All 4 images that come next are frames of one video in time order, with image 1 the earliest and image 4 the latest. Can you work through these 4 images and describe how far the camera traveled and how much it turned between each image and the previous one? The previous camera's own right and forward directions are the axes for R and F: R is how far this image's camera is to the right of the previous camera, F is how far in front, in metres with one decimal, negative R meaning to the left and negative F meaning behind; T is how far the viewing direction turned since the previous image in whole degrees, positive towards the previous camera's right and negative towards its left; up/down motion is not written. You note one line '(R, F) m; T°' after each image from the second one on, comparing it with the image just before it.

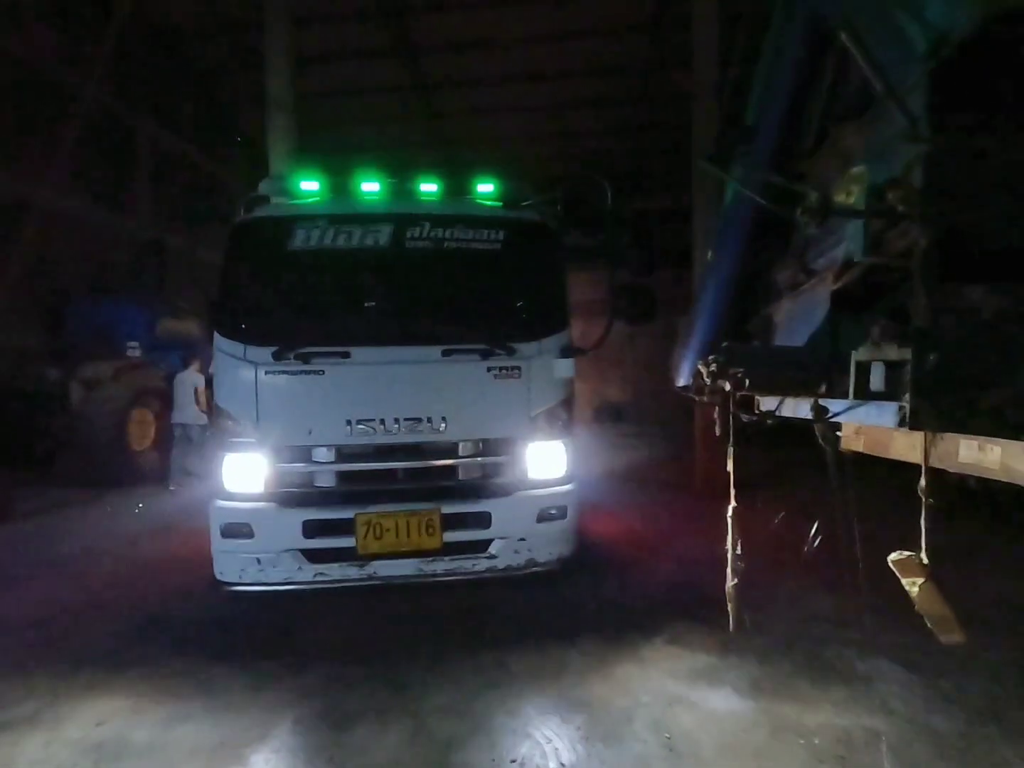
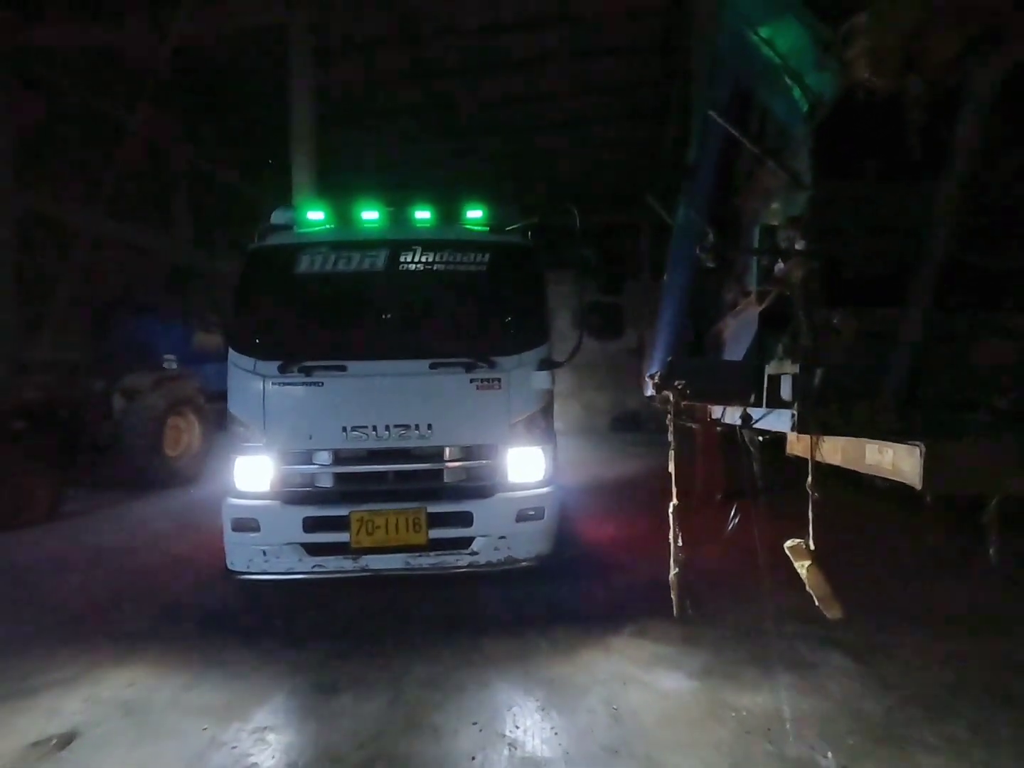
(+0.7, -0.5) m; -4°
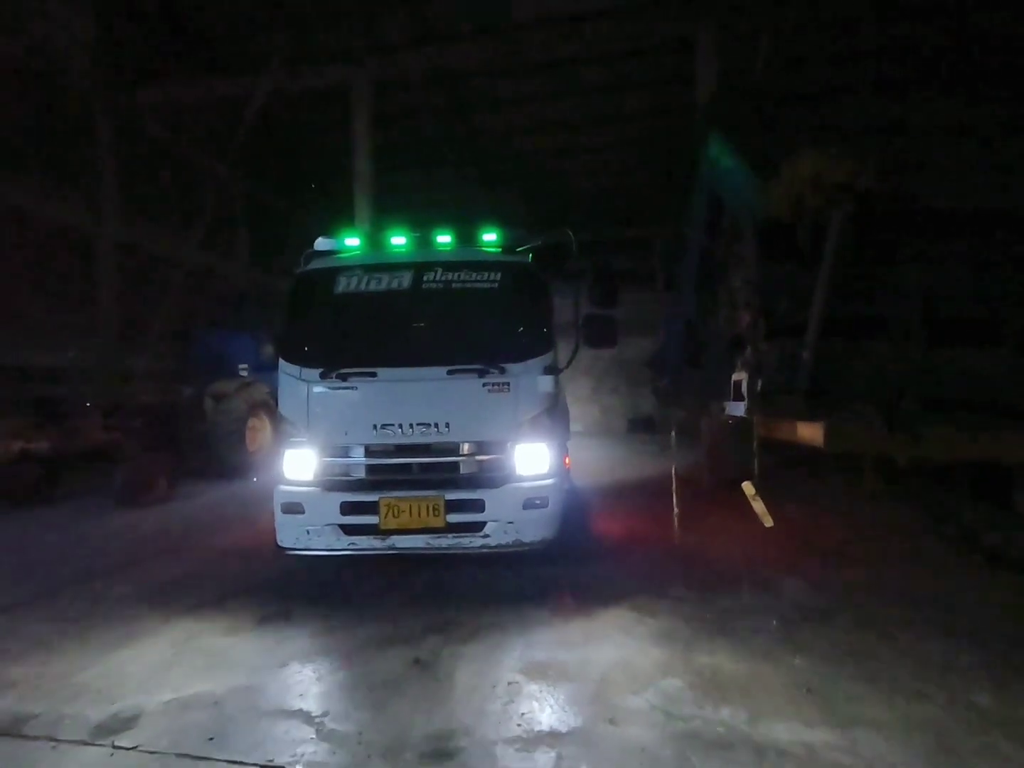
(+0.3, -1.1) m; -3°
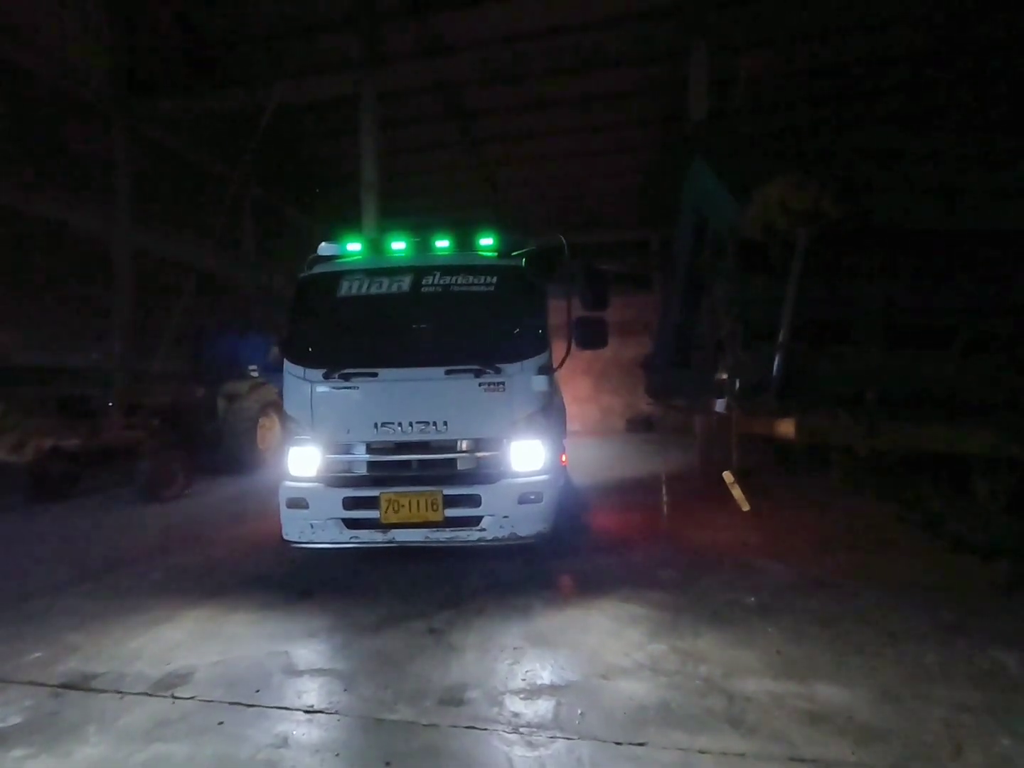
(0.0, -0.4) m; 0°
